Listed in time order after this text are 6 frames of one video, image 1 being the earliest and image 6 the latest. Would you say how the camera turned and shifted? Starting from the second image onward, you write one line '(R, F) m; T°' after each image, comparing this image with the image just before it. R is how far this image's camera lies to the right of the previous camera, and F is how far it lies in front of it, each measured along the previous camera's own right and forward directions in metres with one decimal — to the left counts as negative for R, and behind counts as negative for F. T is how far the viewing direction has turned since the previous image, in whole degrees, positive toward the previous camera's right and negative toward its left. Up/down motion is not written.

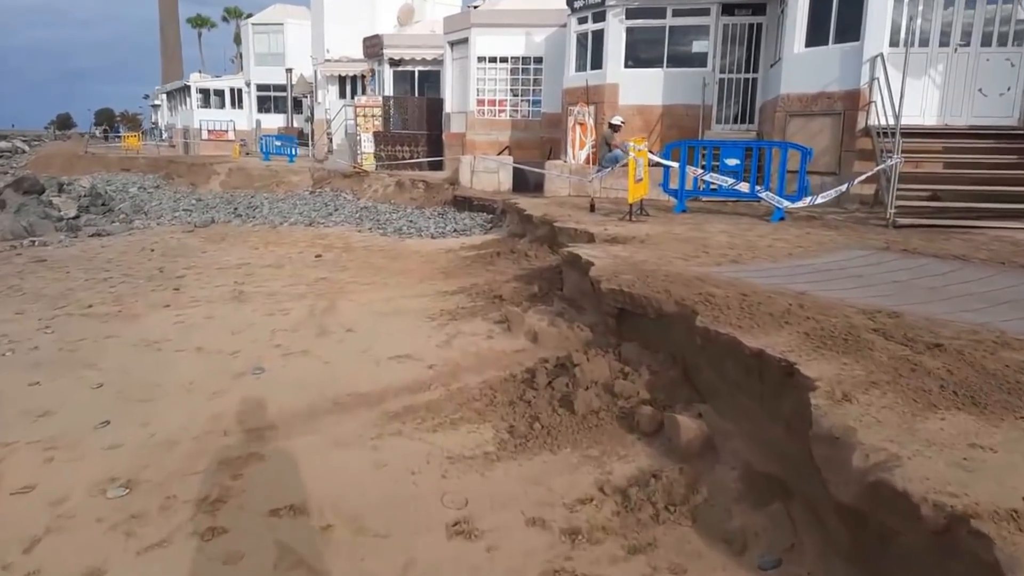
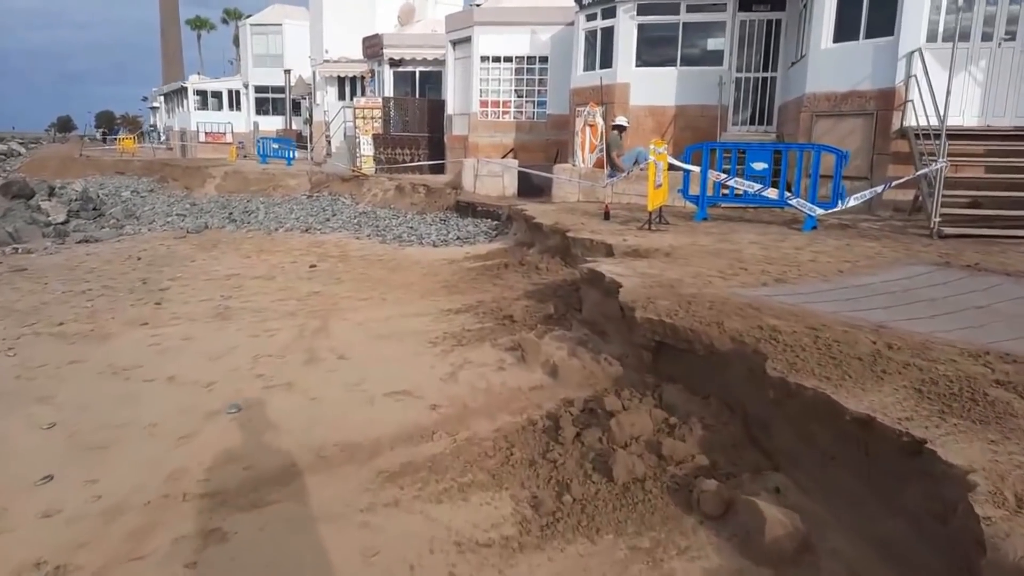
(-0.1, +0.9) m; 0°
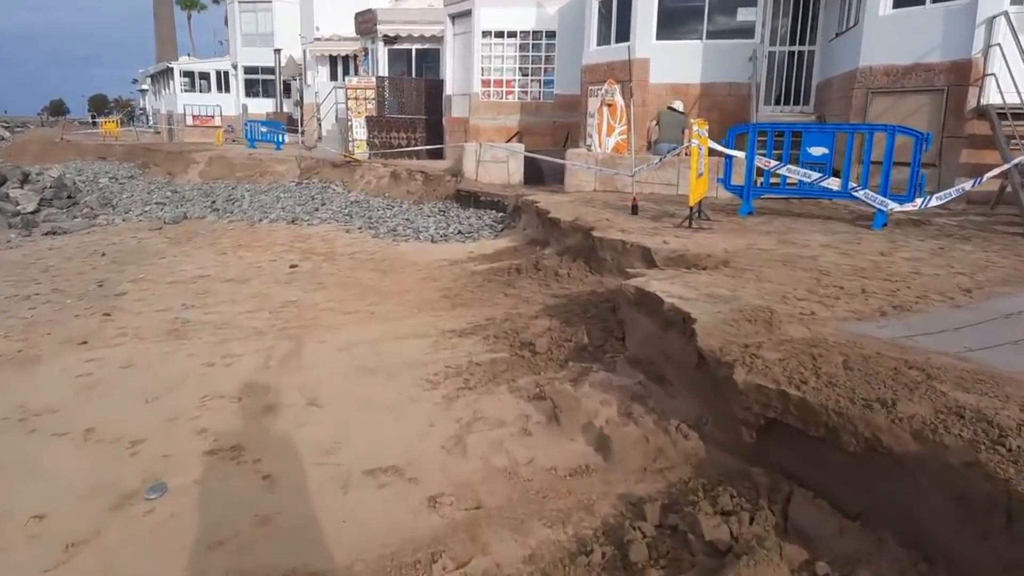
(-0.2, +1.6) m; 0°
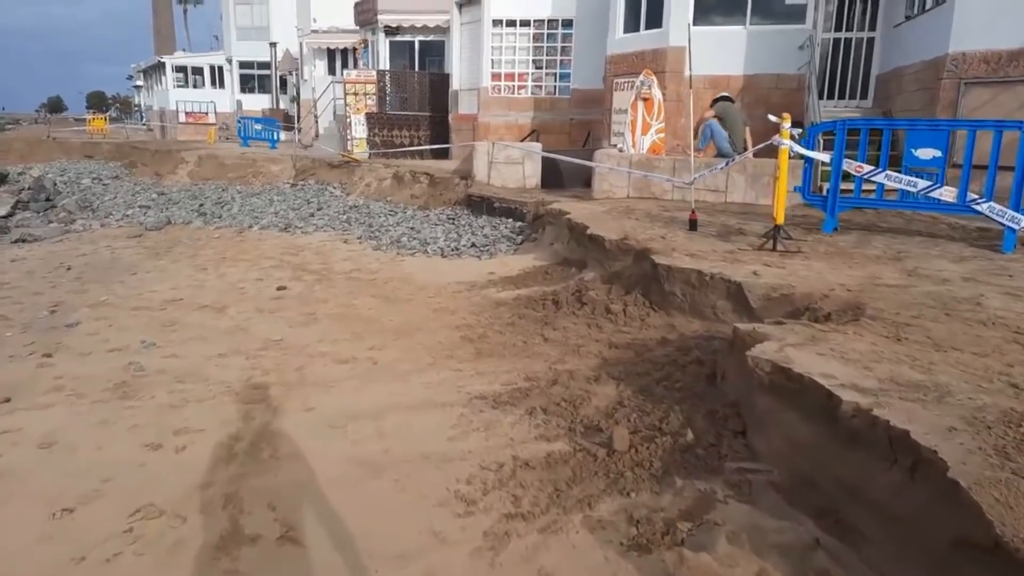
(-0.4, +1.7) m; 0°
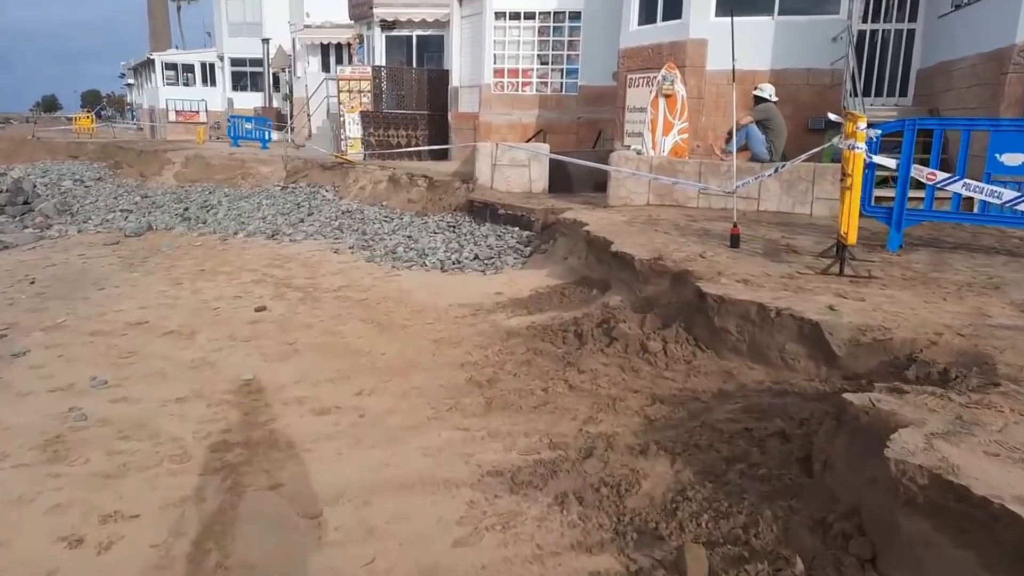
(-0.1, +1.1) m; 0°
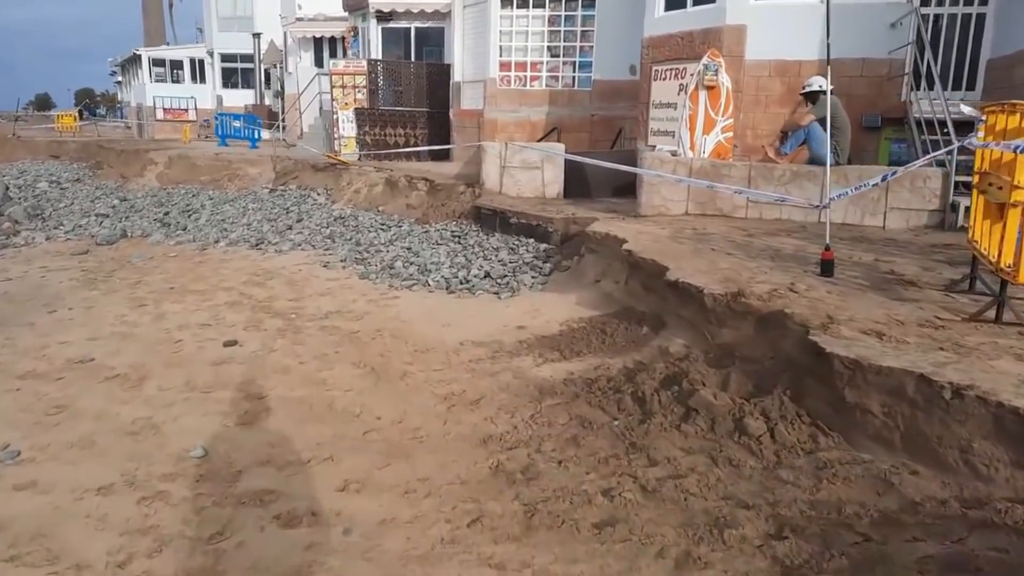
(-0.3, +1.5) m; 0°
